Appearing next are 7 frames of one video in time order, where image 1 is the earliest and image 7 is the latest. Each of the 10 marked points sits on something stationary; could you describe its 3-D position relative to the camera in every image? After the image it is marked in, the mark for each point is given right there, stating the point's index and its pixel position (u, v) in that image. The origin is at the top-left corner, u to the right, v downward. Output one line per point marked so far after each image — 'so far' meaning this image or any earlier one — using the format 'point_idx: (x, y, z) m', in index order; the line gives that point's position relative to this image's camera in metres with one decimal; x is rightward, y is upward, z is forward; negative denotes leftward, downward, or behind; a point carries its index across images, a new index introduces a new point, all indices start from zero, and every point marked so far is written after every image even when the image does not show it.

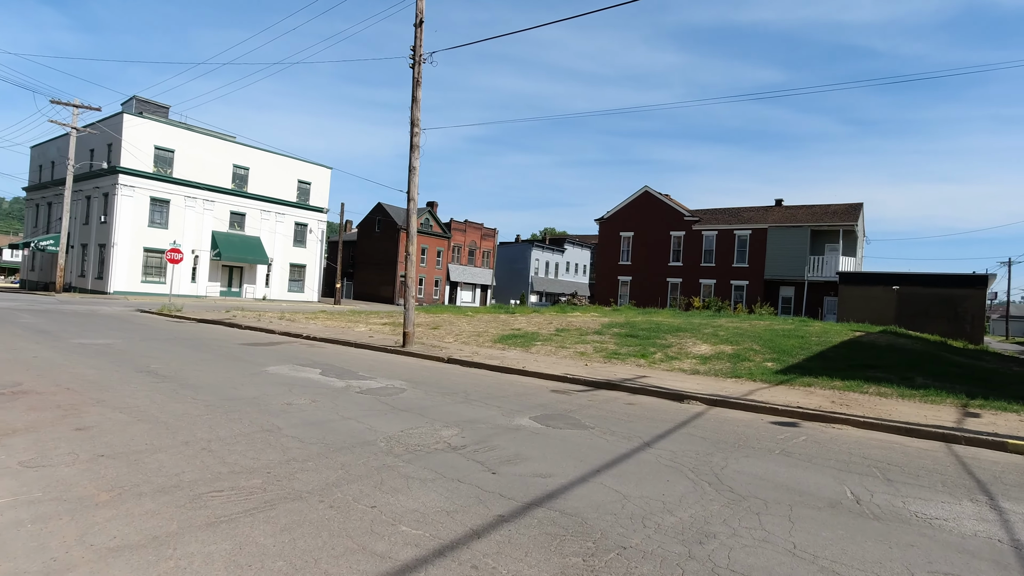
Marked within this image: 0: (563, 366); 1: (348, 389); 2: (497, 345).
0: (+1.3, -2.0, +14.1) m
1: (-2.7, -1.7, +9.1) m
2: (-0.5, -1.8, +17.1) m
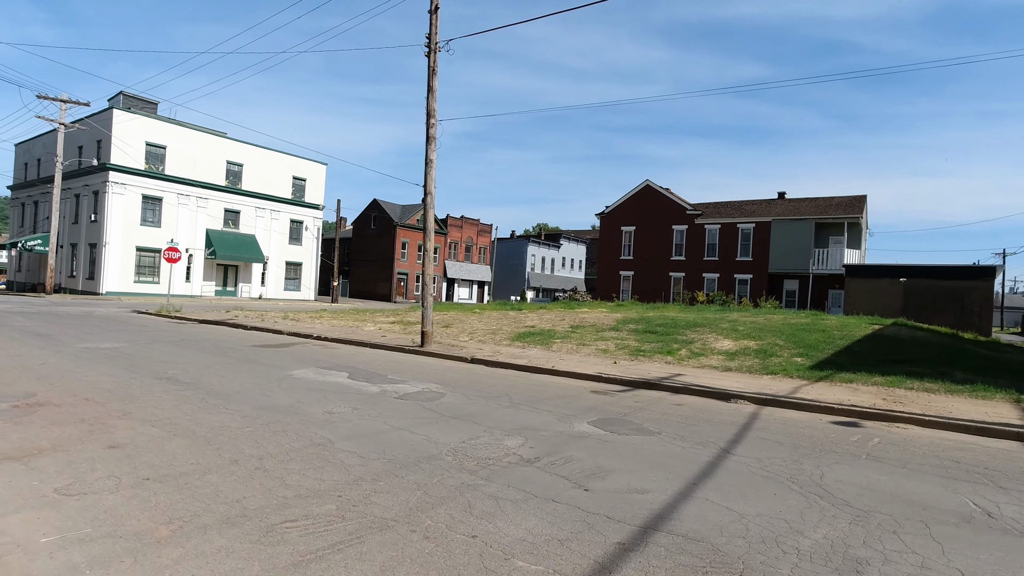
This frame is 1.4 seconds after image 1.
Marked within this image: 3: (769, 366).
0: (+1.9, -1.9, +13.7) m
1: (-2.0, -1.6, +8.5) m
2: (+0.1, -1.7, +16.6) m
3: (+6.5, -2.0, +13.9) m
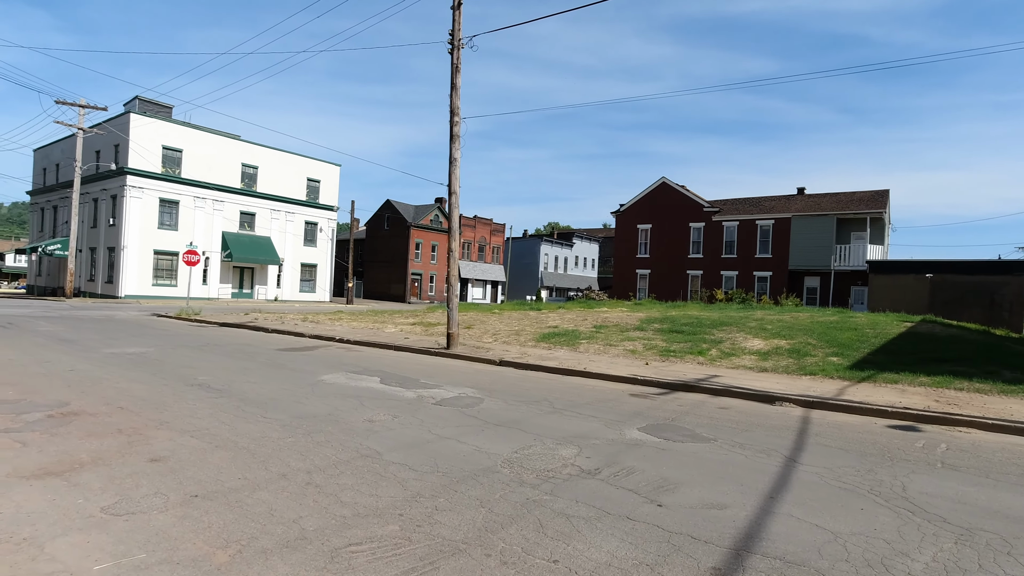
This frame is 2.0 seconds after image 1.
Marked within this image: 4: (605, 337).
0: (+2.7, -1.9, +13.3) m
1: (-1.4, -1.7, +8.2) m
2: (+0.9, -1.7, +16.3) m
3: (+7.3, -1.9, +13.5) m
4: (+3.0, -1.6, +18.0) m
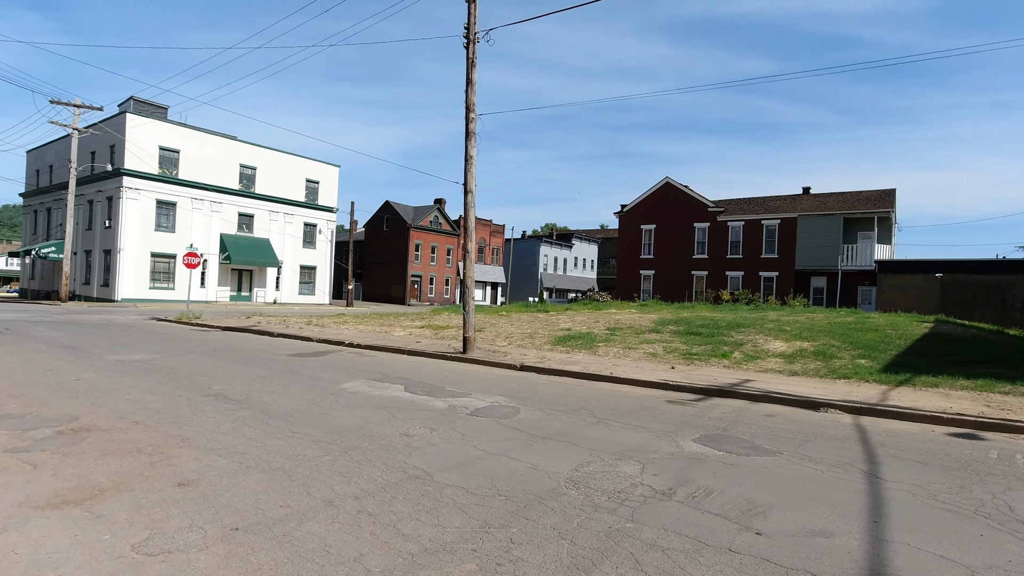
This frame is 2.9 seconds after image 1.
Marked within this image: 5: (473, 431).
0: (+3.1, -1.9, +12.9) m
1: (-0.8, -1.7, +7.7) m
2: (+1.3, -1.7, +15.8) m
3: (+7.7, -1.9, +13.1) m
4: (+3.5, -1.7, +17.5) m
5: (-0.5, -1.7, +6.5) m
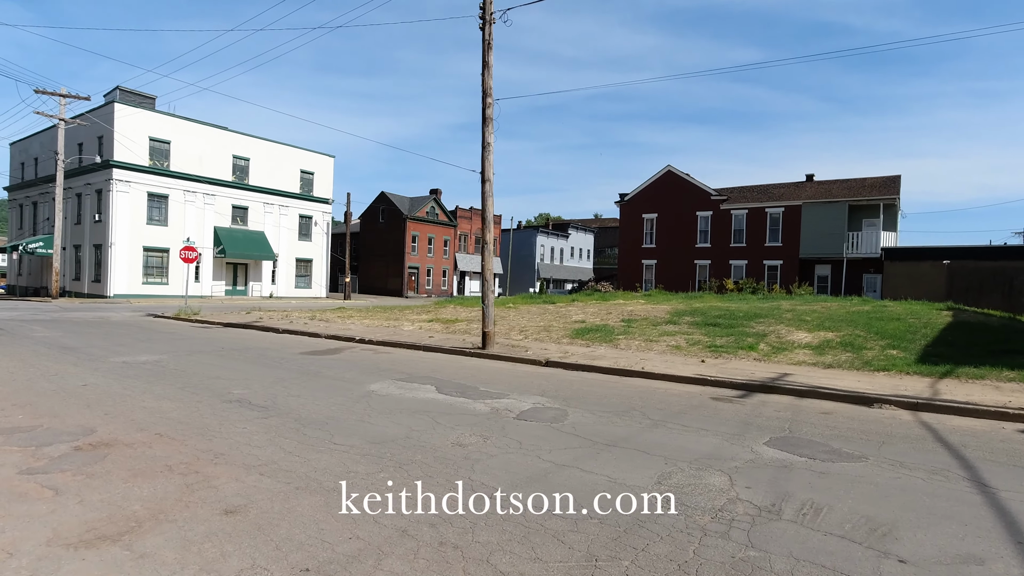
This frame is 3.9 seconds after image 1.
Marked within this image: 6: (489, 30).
0: (+3.7, -1.7, +12.4) m
1: (-0.2, -1.6, +7.2) m
2: (+1.8, -1.5, +15.3) m
3: (+8.3, -1.7, +12.7) m
4: (+4.0, -1.4, +17.1) m
5: (+0.2, -1.6, +6.0) m
6: (-0.6, +6.3, +13.5) m
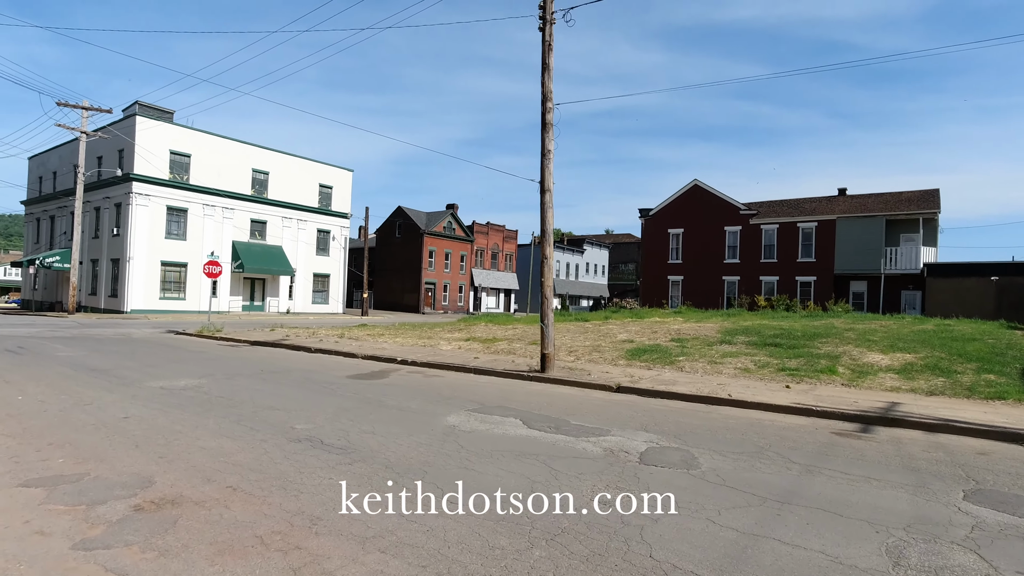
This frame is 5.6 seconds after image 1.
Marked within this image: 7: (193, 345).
0: (+5.1, -2.1, +11.3) m
1: (+1.1, -1.9, +6.1) m
2: (+3.2, -2.0, +14.2) m
3: (+9.7, -2.1, +11.5) m
4: (+5.4, -1.9, +15.9) m
5: (+1.5, -1.8, +4.9) m
6: (+0.8, +5.9, +12.6) m
7: (-10.1, -1.8, +17.3) m
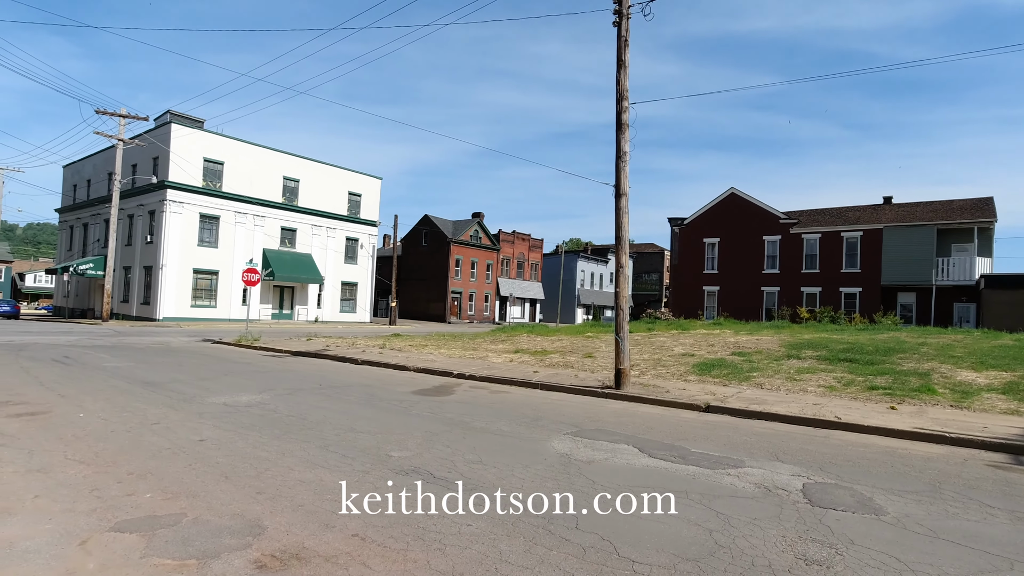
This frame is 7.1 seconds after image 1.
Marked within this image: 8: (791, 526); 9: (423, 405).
0: (+6.6, -2.3, +10.3) m
1: (+2.5, -2.0, +5.2) m
2: (+4.8, -2.2, +13.3) m
3: (+11.2, -2.3, +10.4) m
4: (+7.0, -2.2, +14.9) m
5: (+2.8, -1.9, +4.0) m
6: (+2.4, +5.7, +11.8) m
7: (-8.4, -2.0, +16.7) m
8: (+2.1, -1.9, +4.4) m
9: (-1.5, -2.0, +9.4) m
